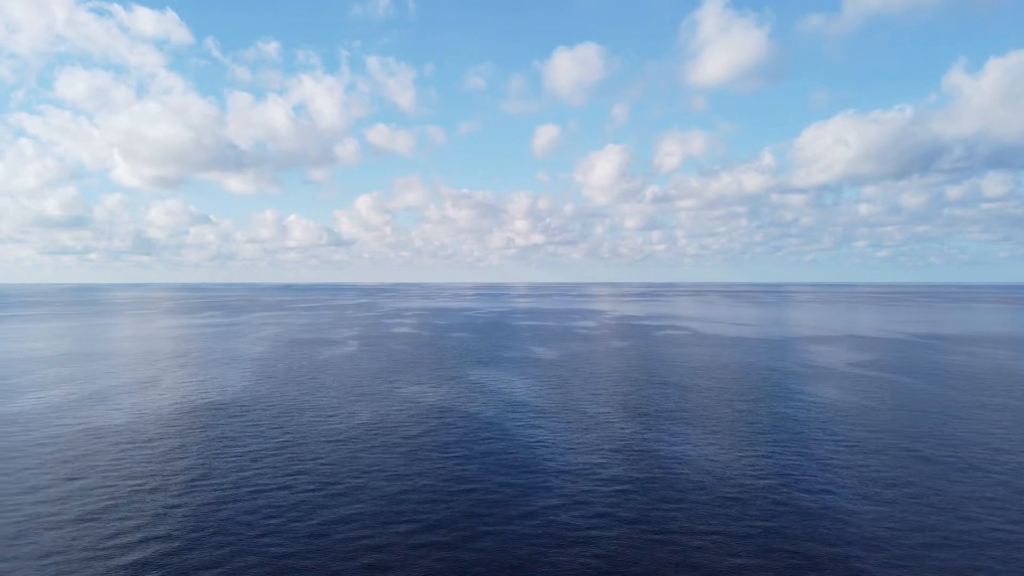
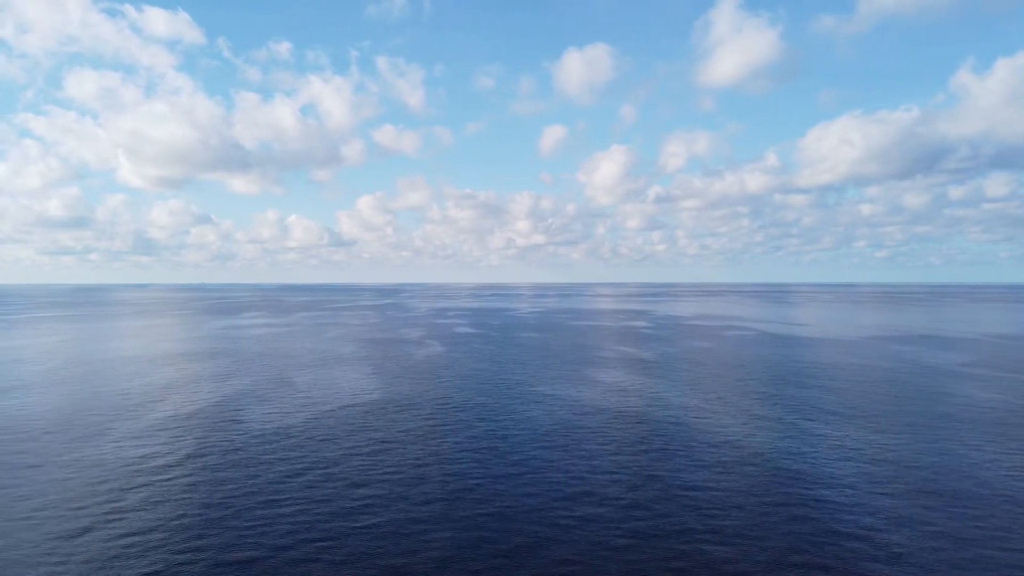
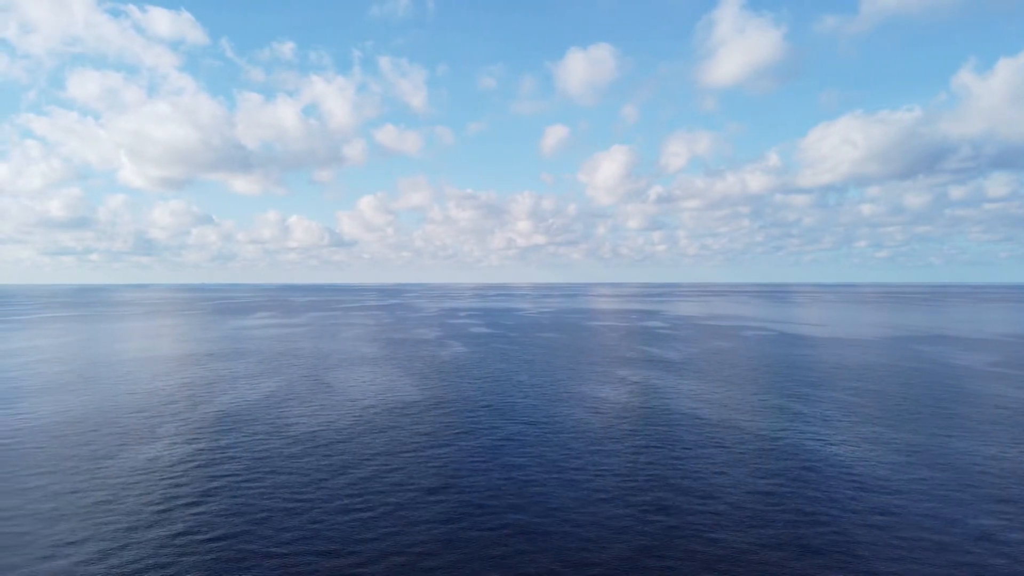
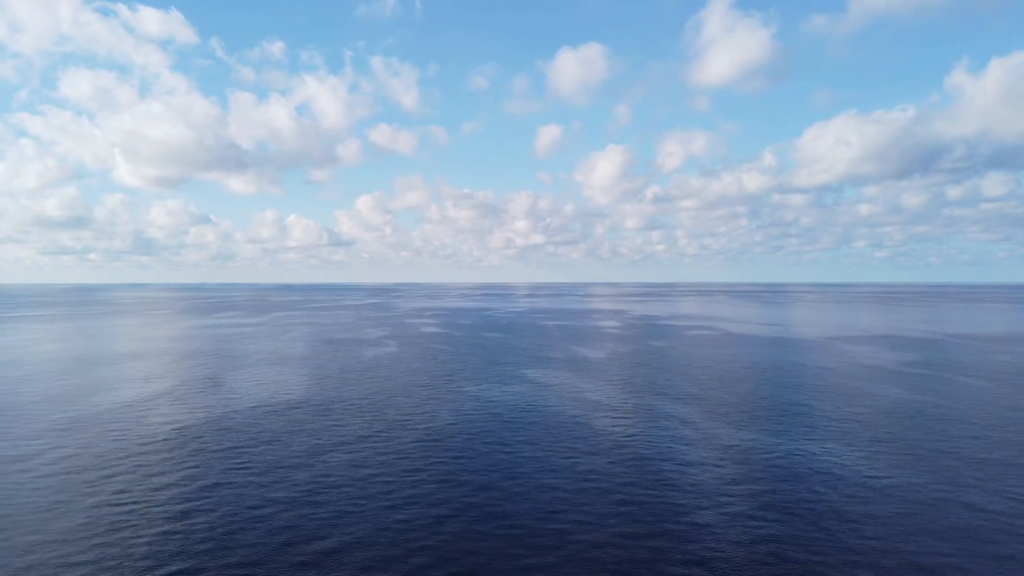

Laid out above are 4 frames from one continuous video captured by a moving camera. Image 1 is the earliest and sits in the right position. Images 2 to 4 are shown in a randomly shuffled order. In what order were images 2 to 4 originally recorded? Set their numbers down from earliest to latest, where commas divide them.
4, 2, 3
